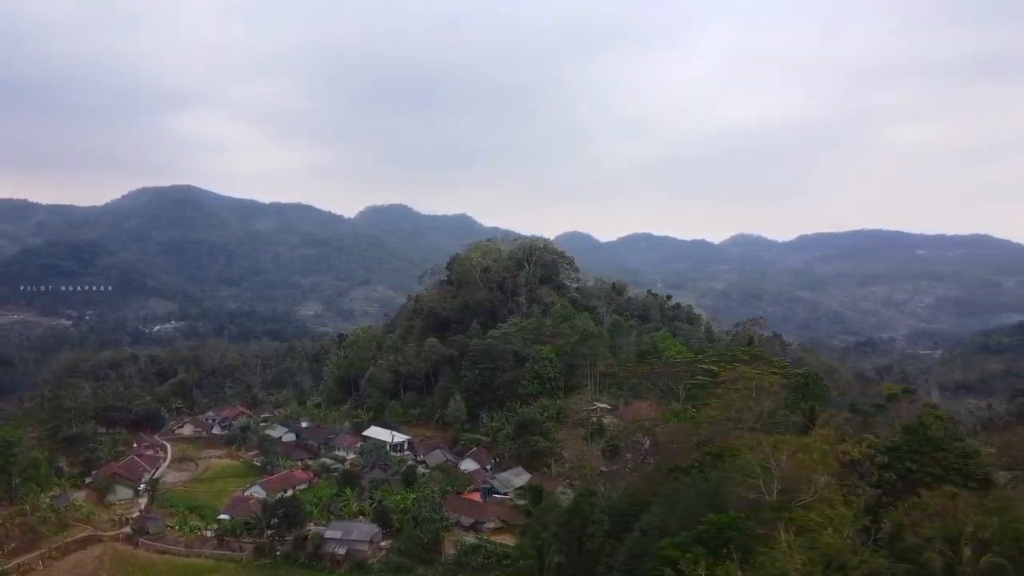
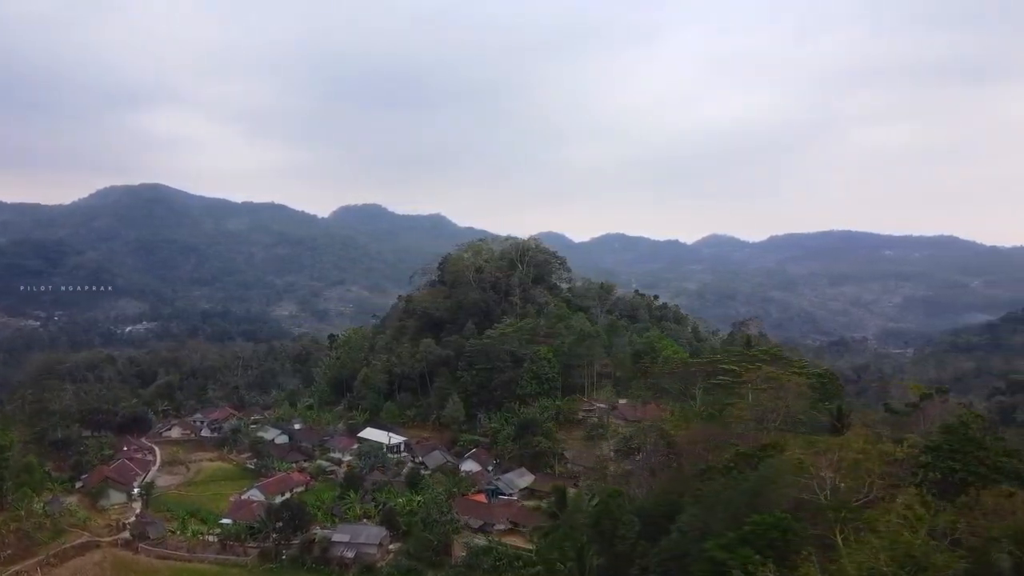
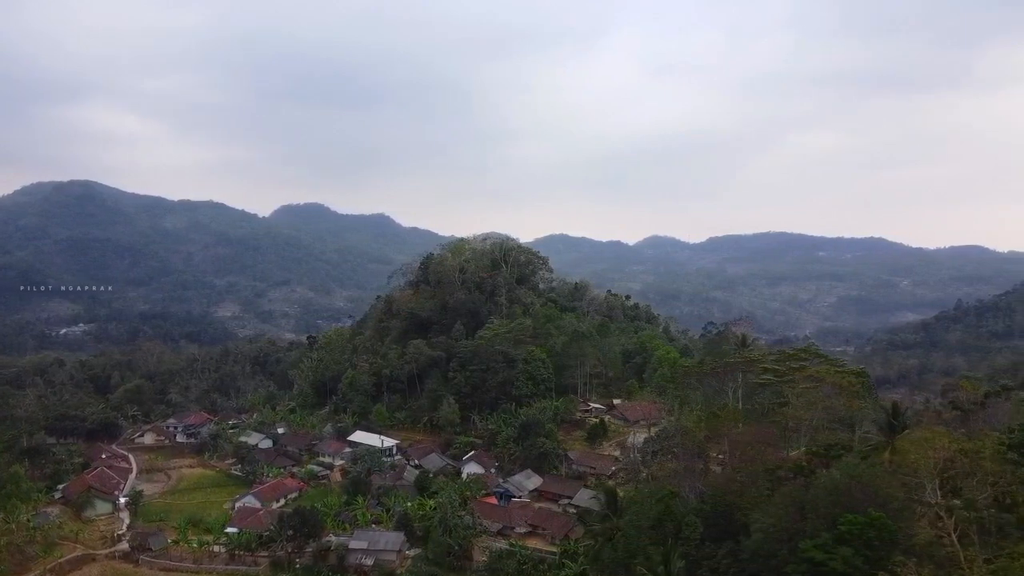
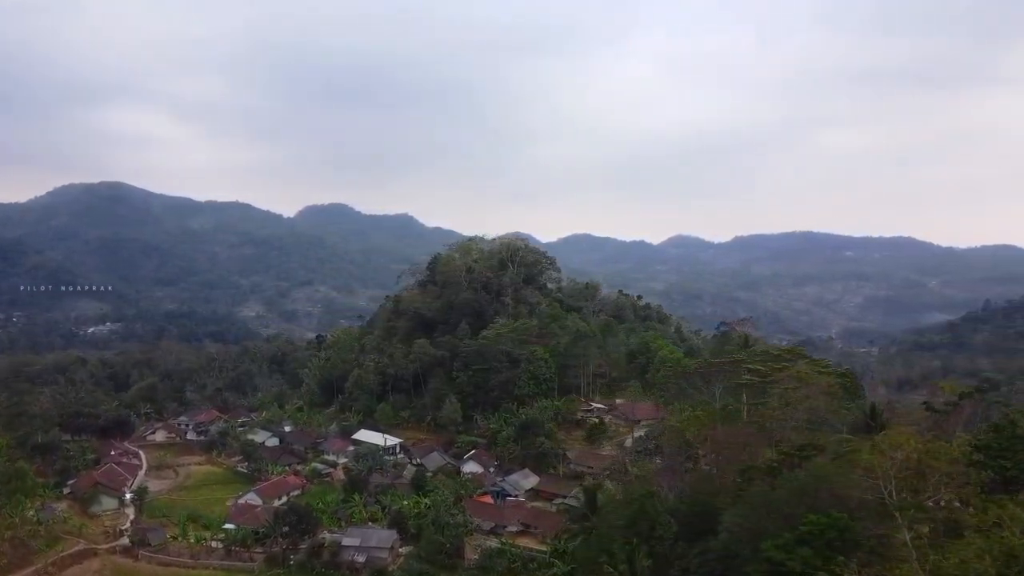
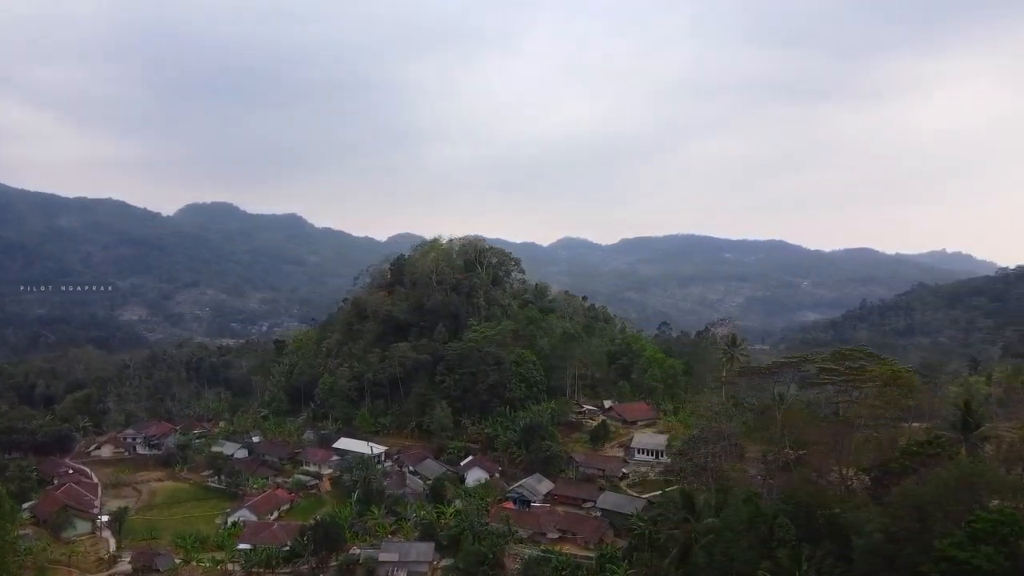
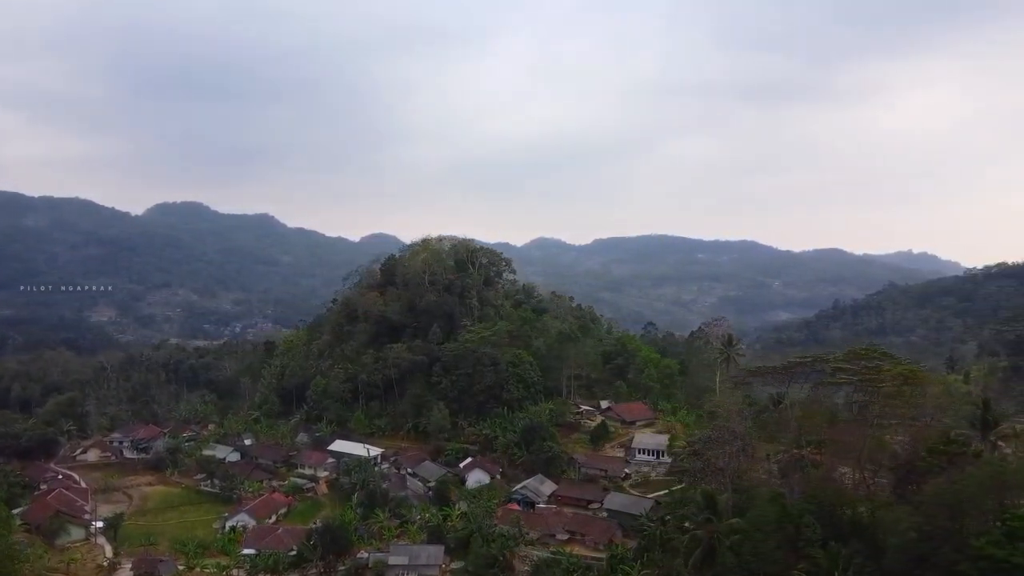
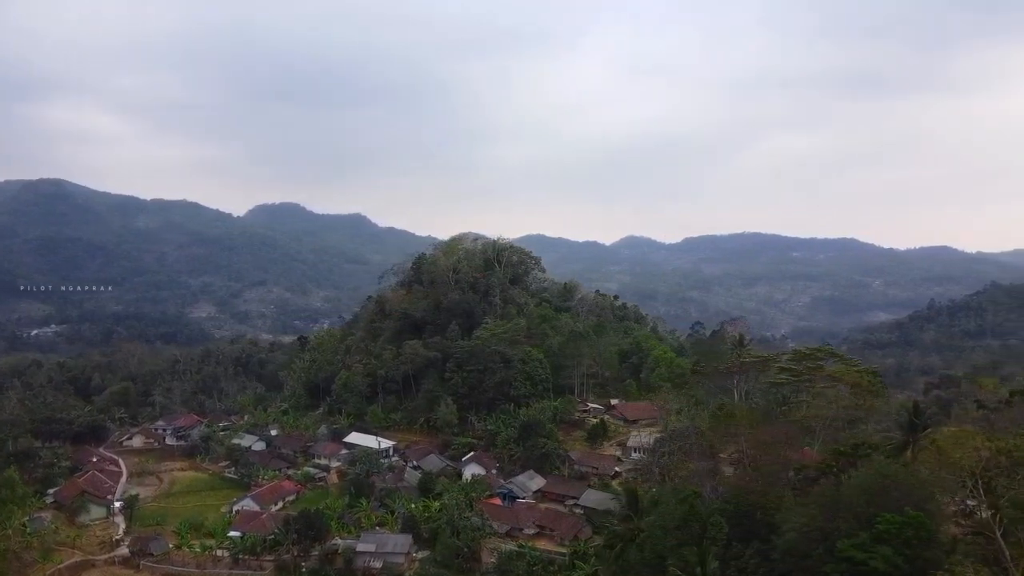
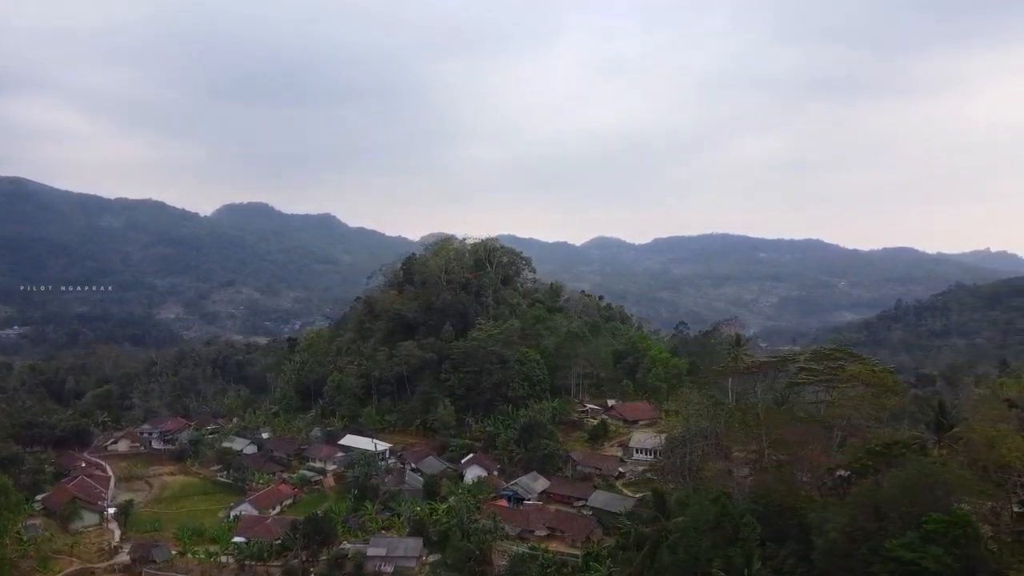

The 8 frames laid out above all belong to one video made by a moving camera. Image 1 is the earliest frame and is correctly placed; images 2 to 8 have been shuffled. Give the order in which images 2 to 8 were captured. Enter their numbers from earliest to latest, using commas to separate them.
2, 4, 3, 7, 8, 5, 6
